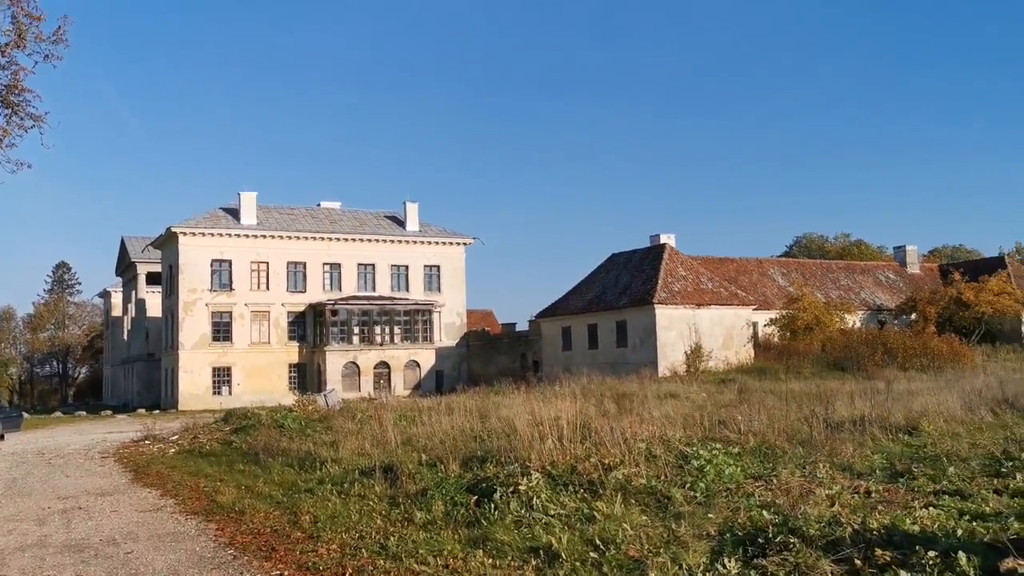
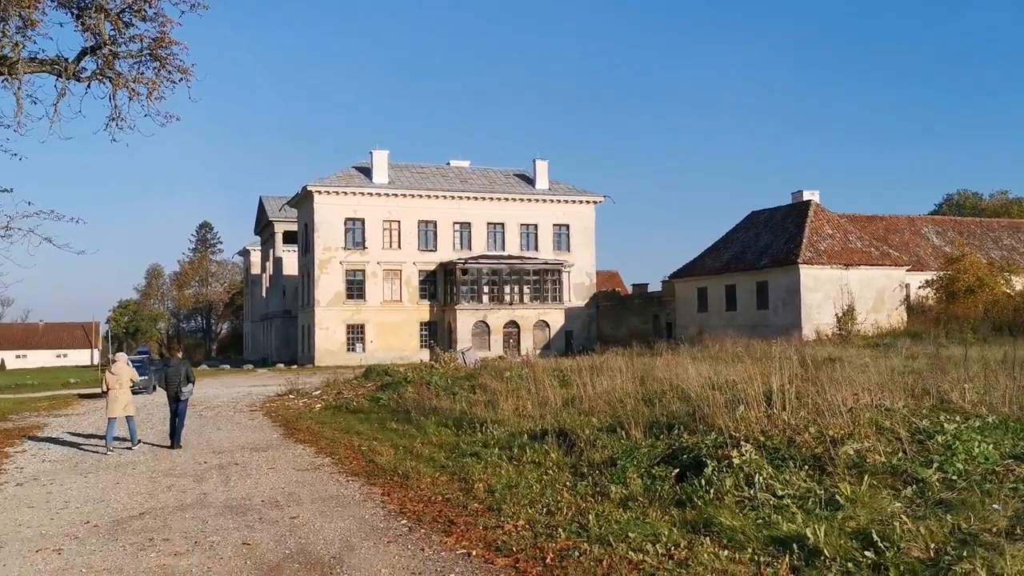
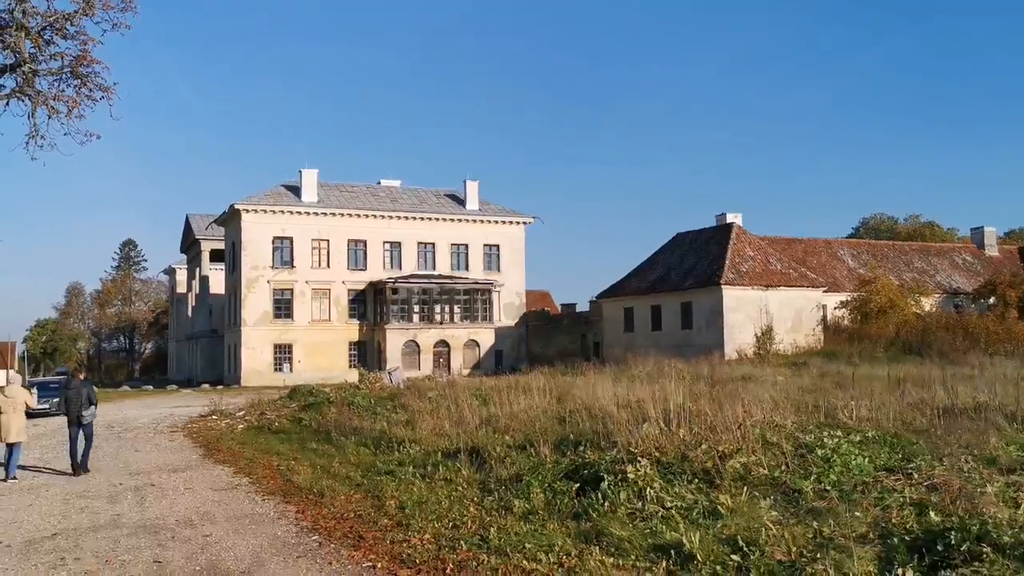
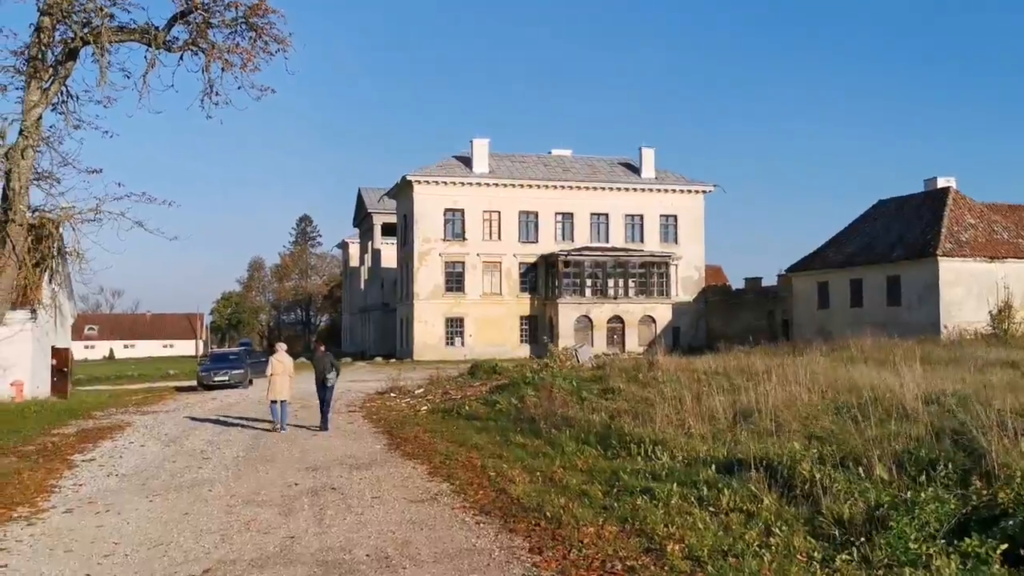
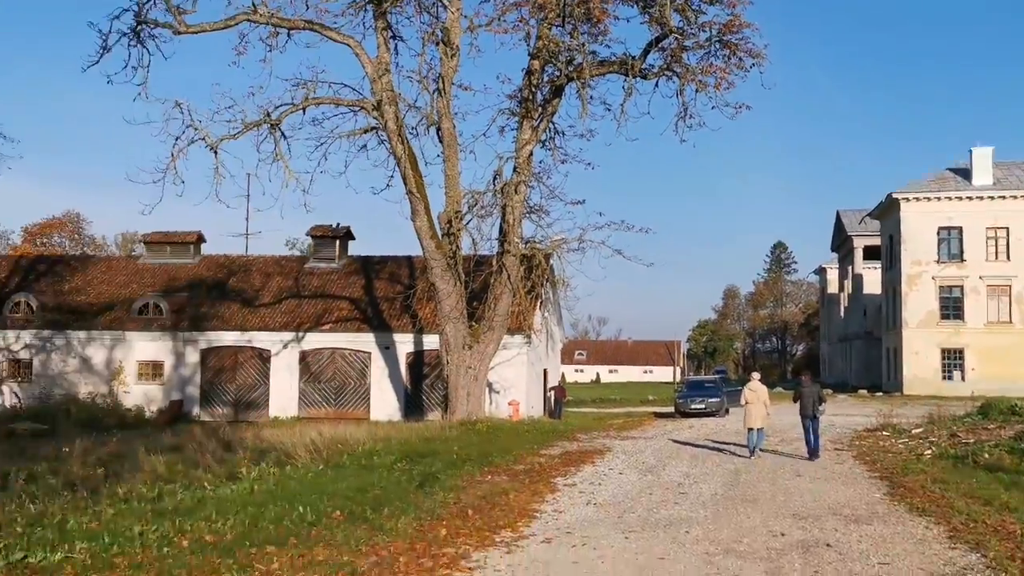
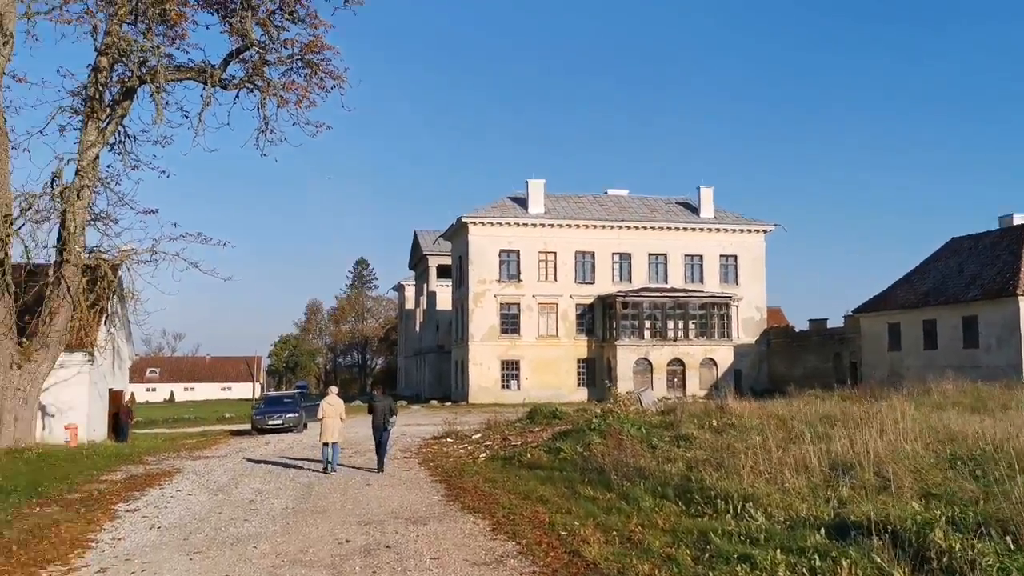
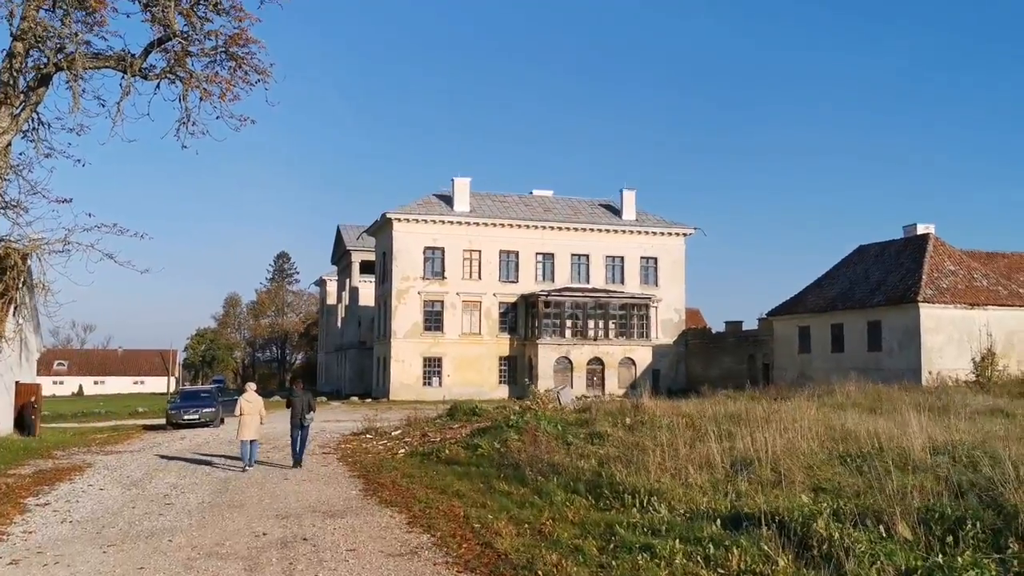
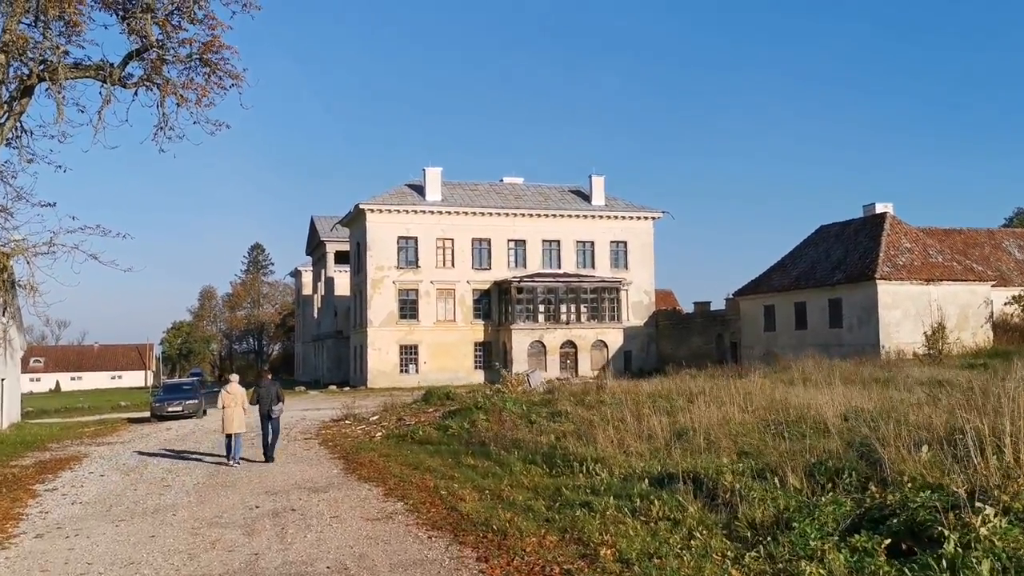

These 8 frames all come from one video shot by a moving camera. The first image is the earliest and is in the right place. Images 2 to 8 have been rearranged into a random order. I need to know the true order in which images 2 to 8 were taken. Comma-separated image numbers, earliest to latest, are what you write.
3, 2, 8, 4, 7, 6, 5
